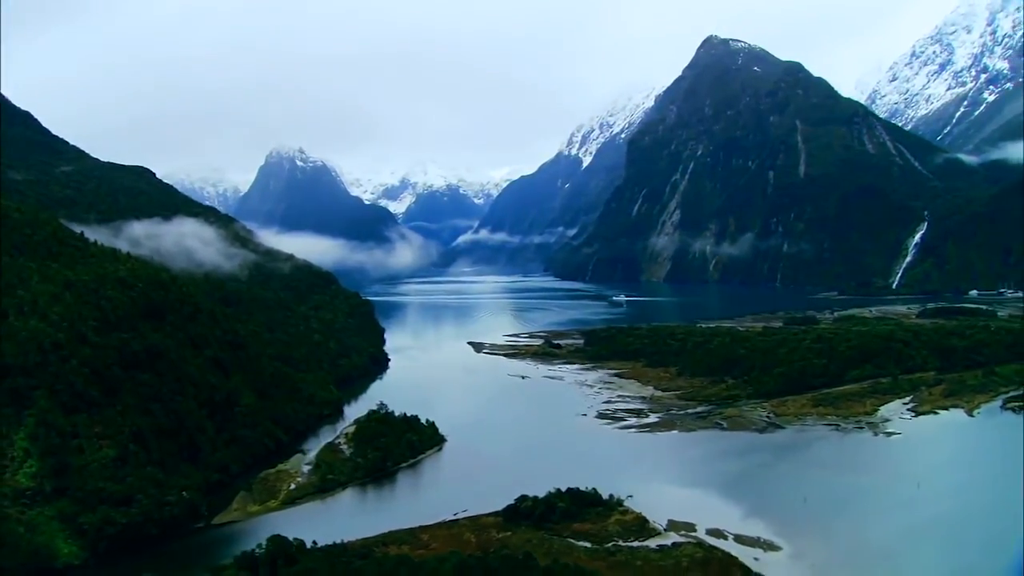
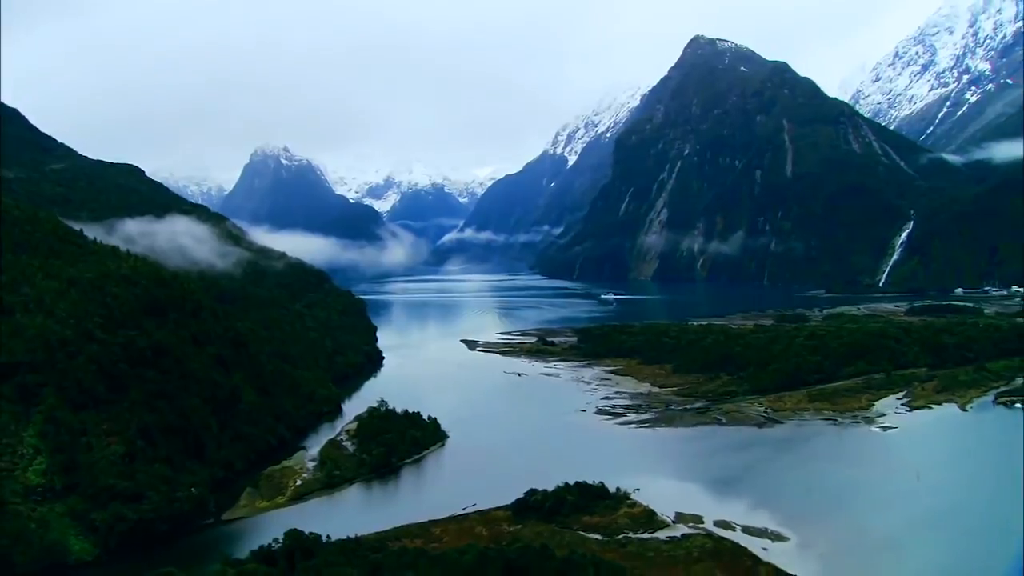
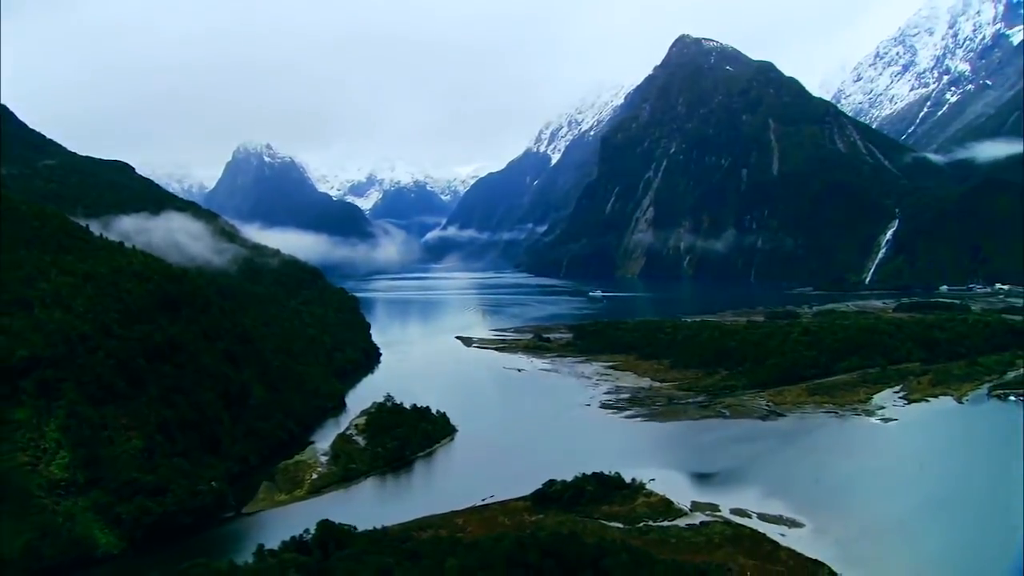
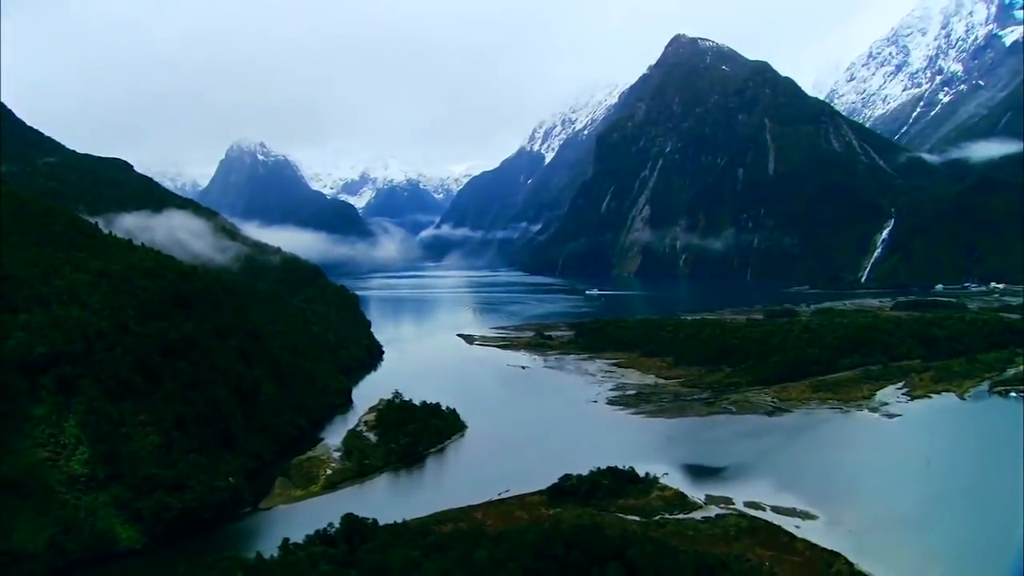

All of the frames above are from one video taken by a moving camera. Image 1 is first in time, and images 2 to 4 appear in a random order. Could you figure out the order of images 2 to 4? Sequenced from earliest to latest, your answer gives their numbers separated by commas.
2, 3, 4
